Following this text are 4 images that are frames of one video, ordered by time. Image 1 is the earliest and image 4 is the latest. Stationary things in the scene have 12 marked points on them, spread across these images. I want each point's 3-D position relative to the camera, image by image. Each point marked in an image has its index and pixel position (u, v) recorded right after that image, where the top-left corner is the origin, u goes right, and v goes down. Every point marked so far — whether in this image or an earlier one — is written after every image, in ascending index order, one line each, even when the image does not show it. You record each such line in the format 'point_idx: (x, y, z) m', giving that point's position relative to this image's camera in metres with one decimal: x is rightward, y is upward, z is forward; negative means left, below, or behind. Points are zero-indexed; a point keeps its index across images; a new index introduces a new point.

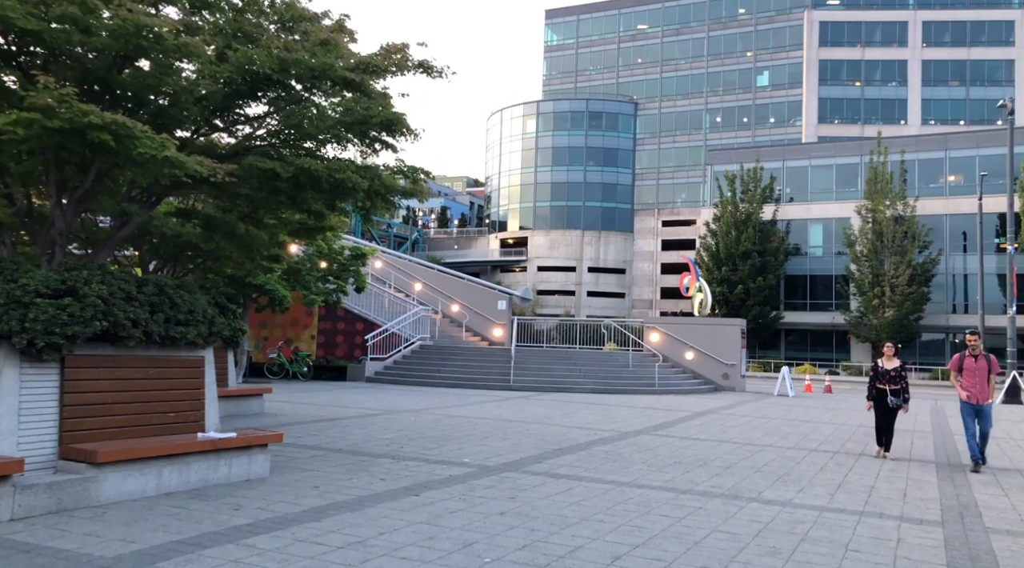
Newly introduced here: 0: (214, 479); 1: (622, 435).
0: (-2.6, -1.7, +7.2) m
1: (+1.7, -2.4, +13.1) m
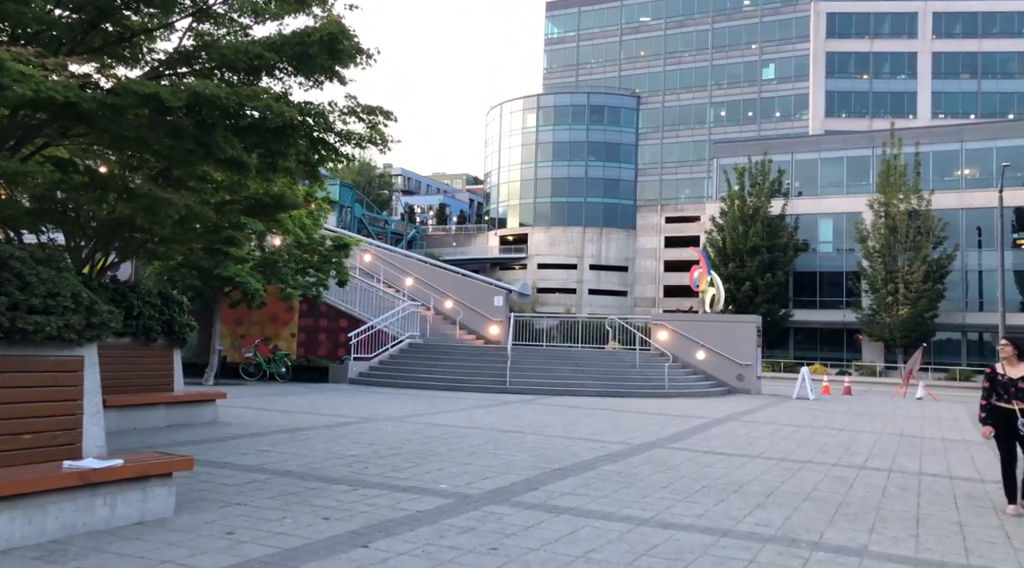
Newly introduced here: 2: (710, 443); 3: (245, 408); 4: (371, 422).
0: (-2.7, -1.5, +5.3) m
1: (+1.6, -2.2, +11.2) m
2: (+2.9, -2.3, +12.2) m
3: (-4.5, -2.1, +14.1) m
4: (-2.2, -2.2, +12.9) m
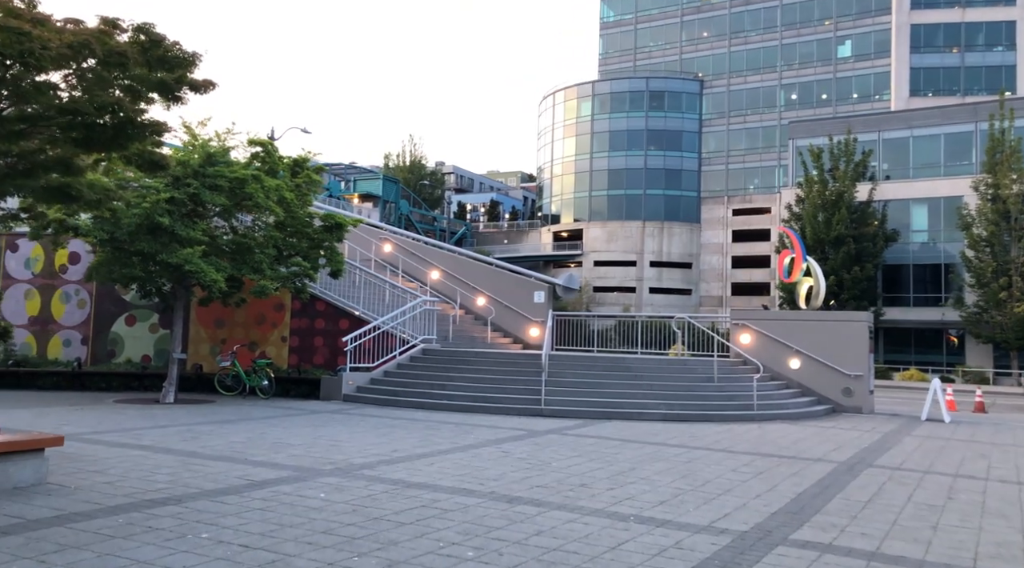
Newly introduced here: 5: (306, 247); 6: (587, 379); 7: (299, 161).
0: (-3.1, -1.3, +0.5) m
1: (+1.7, -2.0, +6.1) m
2: (+3.0, -2.1, +7.1) m
3: (-4.2, -1.9, +9.5) m
4: (-2.0, -1.9, +8.2) m
5: (-4.3, +0.8, +17.2) m
6: (+1.5, -1.9, +16.6) m
7: (-4.5, +2.6, +17.8) m
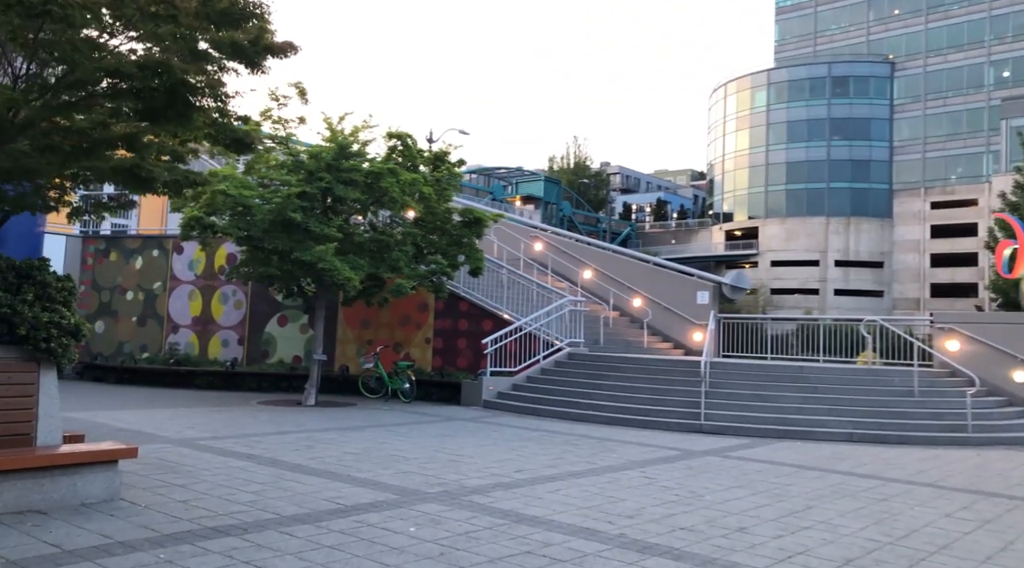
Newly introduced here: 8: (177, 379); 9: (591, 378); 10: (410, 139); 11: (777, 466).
0: (-3.5, -1.2, -0.4) m
1: (+2.3, -1.9, +4.2) m
2: (+3.8, -2.0, +4.8) m
3: (-2.8, -1.9, +8.7) m
4: (-0.9, -1.9, +6.9) m
5: (-1.3, +0.8, +16.3) m
6: (+4.3, -1.8, +14.4) m
7: (-1.4, +2.6, +16.8) m
8: (-7.7, -2.2, +19.1) m
9: (+1.5, -1.8, +15.7) m
10: (-2.0, +2.8, +16.3) m
11: (+3.2, -2.2, +10.0) m
